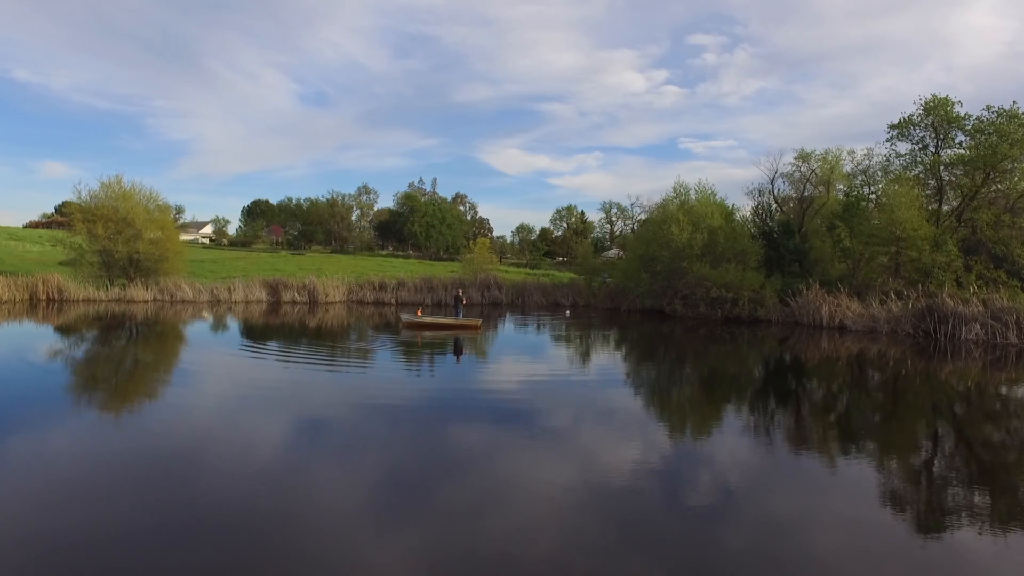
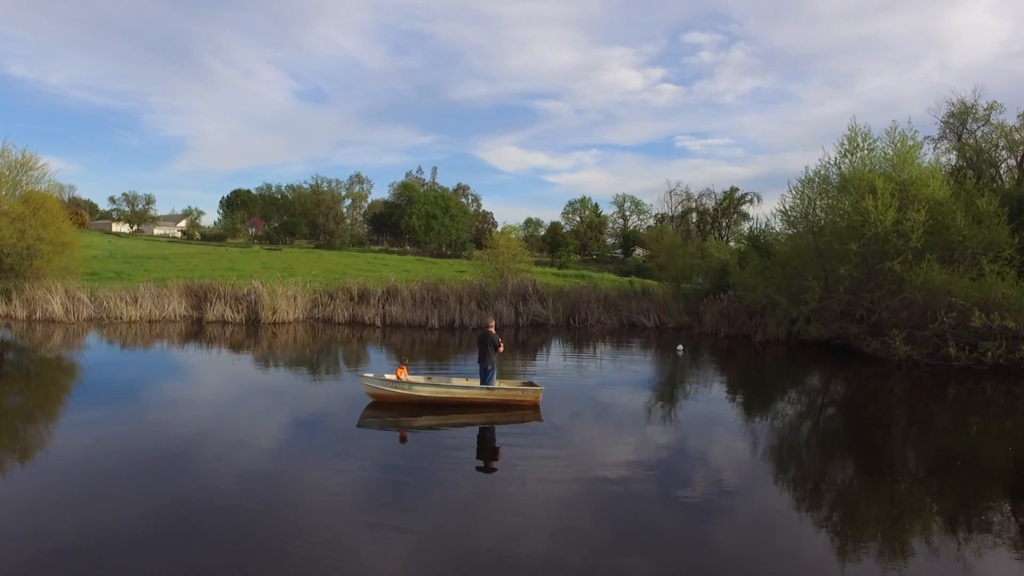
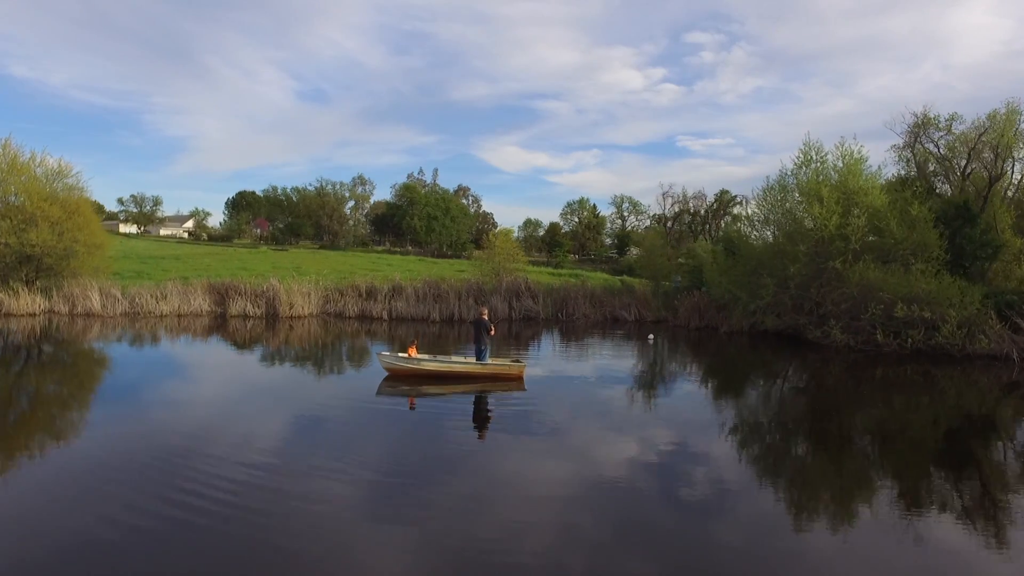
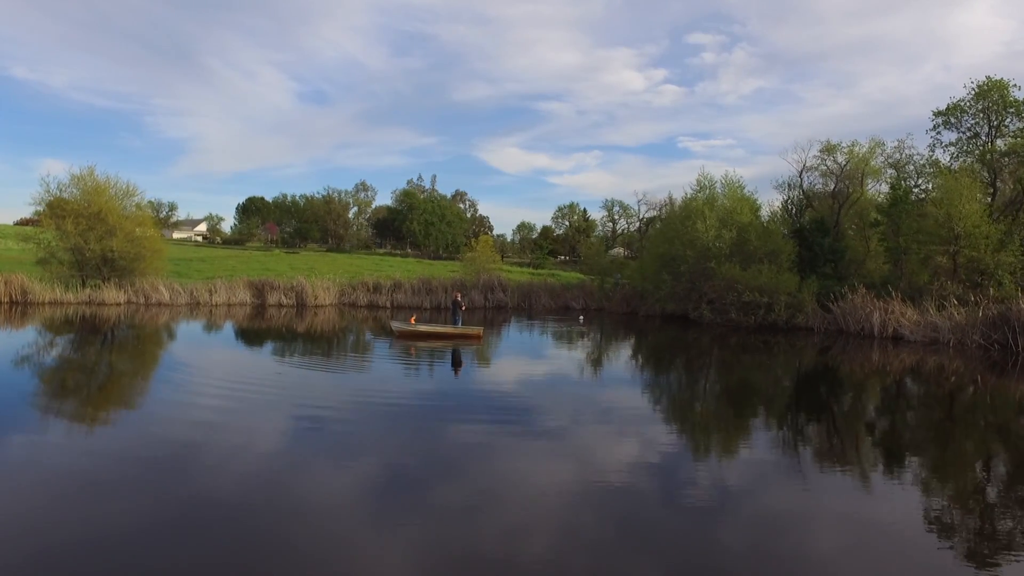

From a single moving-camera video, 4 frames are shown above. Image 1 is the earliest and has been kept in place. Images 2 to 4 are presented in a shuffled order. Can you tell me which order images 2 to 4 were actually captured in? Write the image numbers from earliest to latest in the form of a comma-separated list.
4, 3, 2
